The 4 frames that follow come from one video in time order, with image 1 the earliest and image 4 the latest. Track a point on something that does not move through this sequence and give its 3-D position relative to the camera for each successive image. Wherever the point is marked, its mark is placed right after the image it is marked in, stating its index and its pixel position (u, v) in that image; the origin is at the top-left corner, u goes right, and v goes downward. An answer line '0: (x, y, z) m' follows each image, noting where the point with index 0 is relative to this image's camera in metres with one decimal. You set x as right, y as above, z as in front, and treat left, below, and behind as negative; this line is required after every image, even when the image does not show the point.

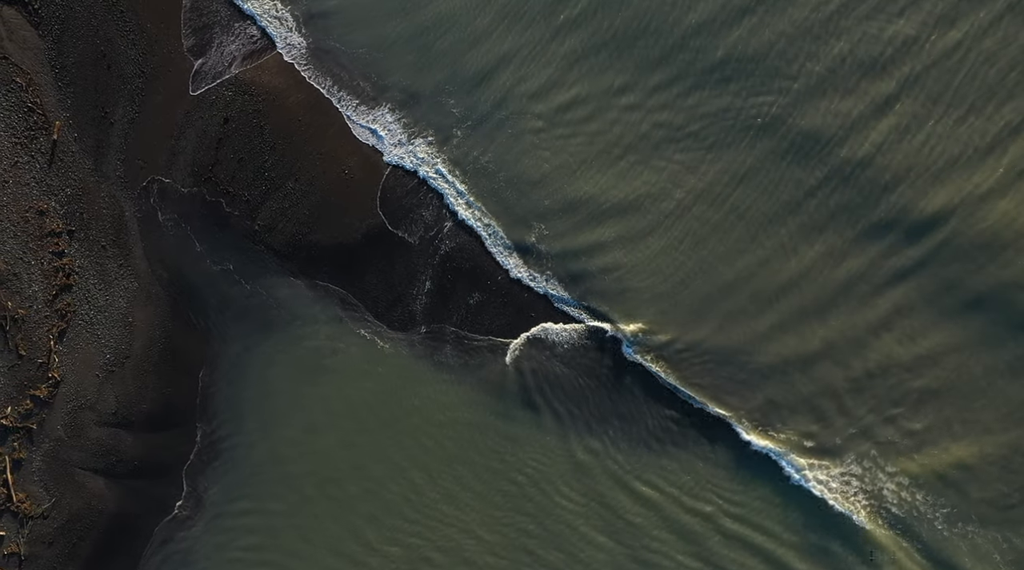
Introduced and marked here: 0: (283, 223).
0: (-2.0, +0.6, +12.3) m
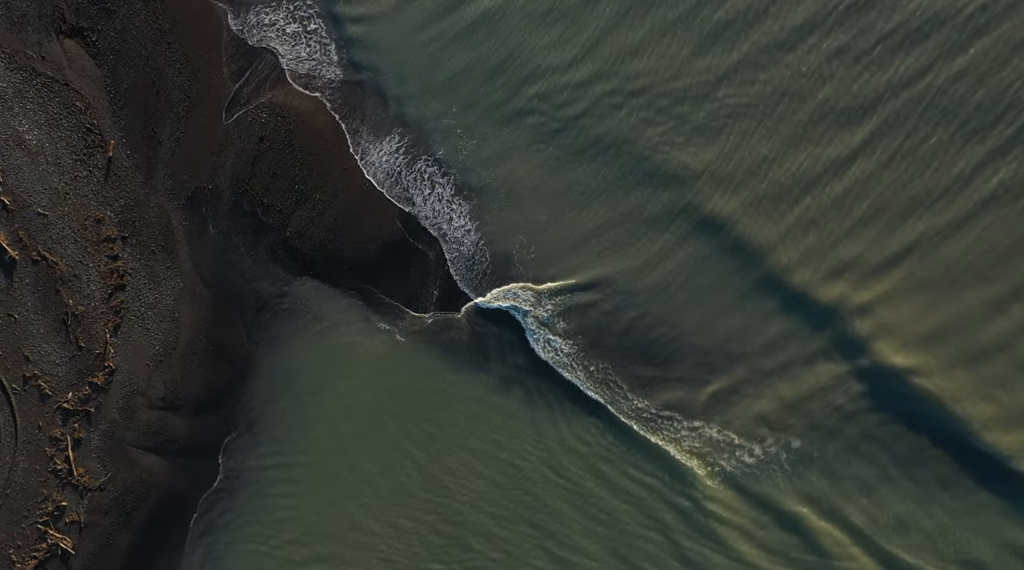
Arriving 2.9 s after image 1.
0: (-2.0, +0.5, +13.8) m
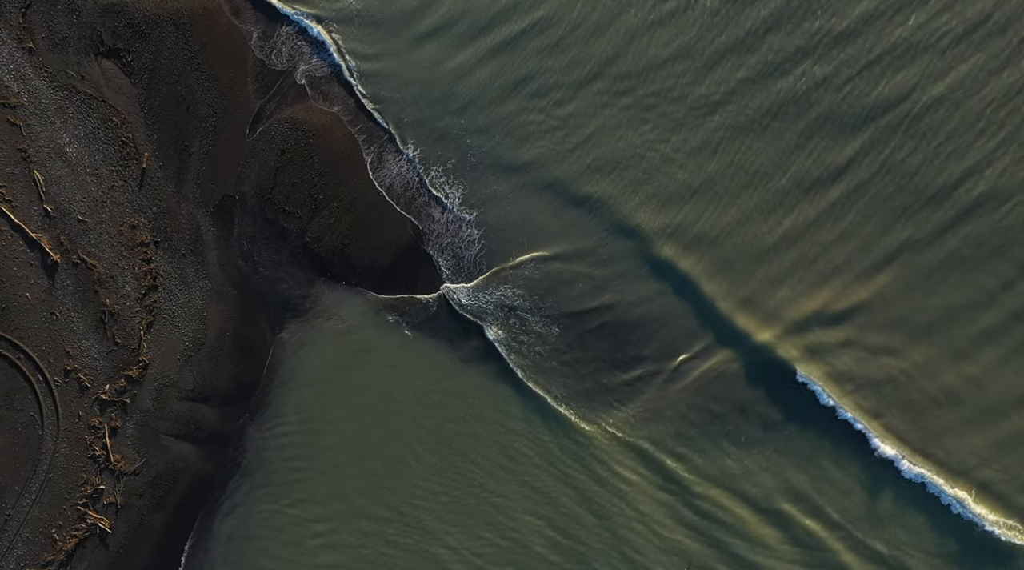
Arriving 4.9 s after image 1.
0: (-1.9, +0.5, +14.9) m
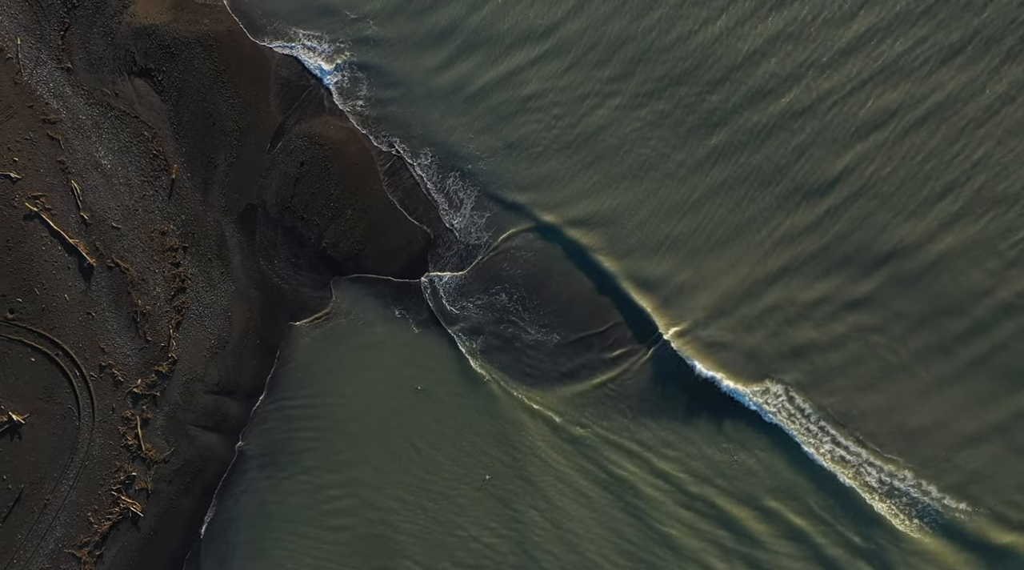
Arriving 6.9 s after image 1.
0: (-1.9, +0.5, +16.1) m
